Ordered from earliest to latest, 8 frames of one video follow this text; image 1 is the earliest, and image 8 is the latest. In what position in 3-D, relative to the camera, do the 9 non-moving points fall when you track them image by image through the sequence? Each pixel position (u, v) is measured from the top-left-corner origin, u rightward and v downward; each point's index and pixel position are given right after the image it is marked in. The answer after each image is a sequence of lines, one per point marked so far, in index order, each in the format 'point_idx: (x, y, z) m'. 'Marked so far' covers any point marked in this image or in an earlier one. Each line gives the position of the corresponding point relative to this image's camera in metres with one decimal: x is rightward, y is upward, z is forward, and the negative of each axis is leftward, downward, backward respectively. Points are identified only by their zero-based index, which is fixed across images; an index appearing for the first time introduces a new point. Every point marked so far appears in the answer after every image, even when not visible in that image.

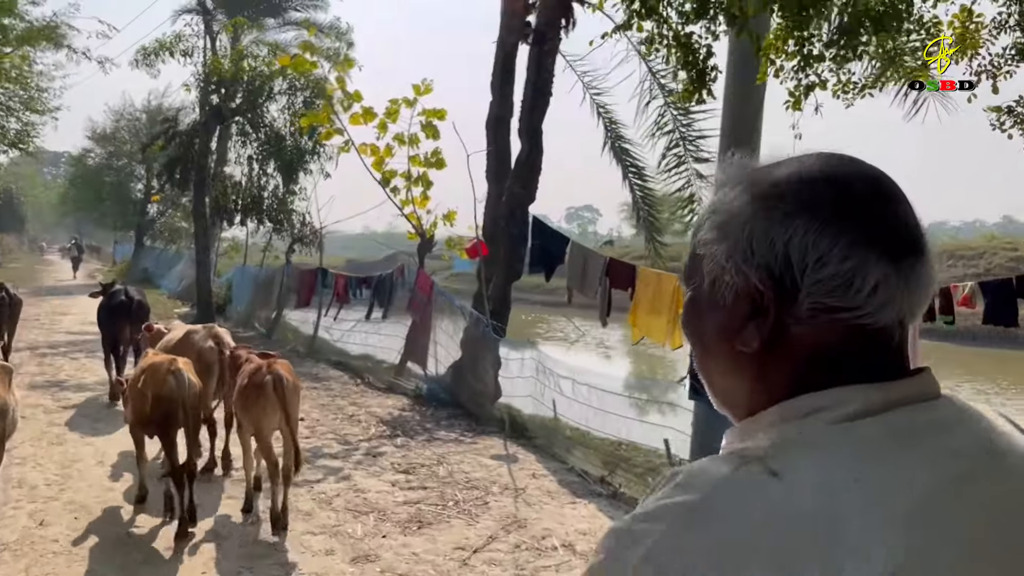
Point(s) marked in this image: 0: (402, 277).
0: (-1.4, +0.1, +10.8) m
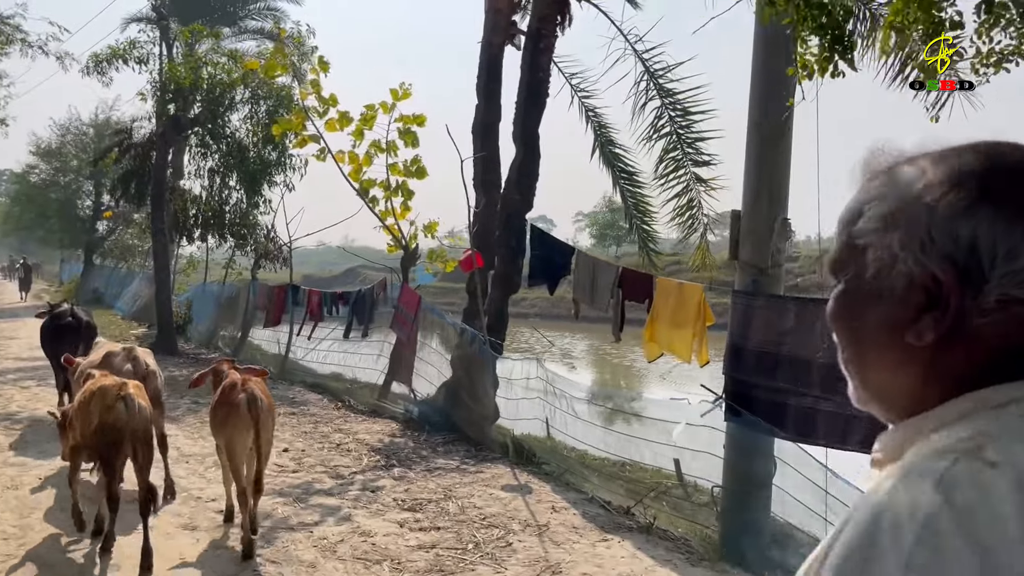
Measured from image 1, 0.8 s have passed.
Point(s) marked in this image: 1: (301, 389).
0: (-1.6, -0.1, +10.1) m
1: (-2.7, -1.3, +11.0) m
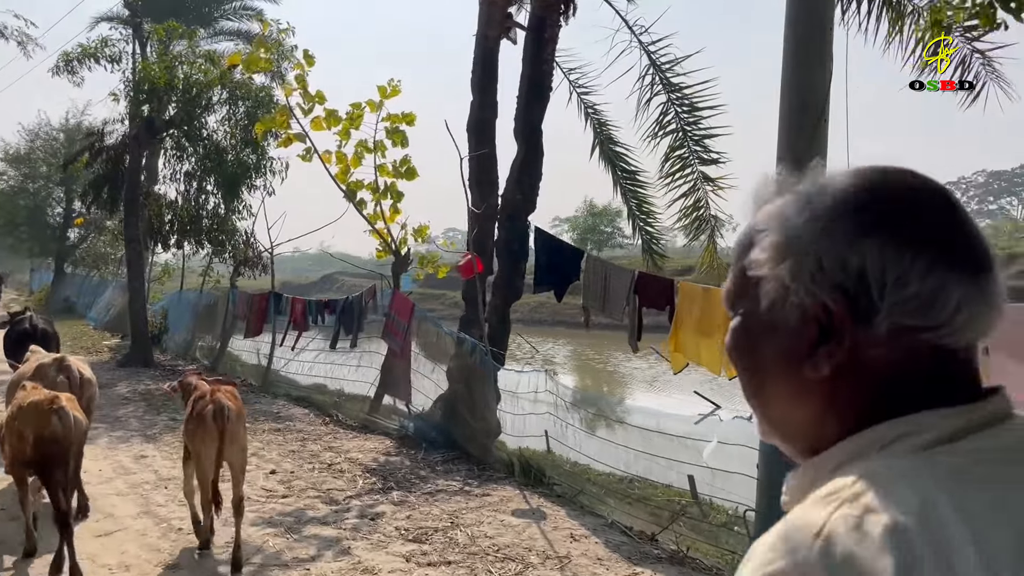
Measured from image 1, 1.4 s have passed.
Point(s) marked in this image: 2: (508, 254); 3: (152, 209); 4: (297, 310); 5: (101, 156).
0: (-1.6, -0.1, +9.6) m
1: (-2.8, -1.4, +10.5) m
2: (0.0, +0.3, +7.5) m
3: (-6.4, +1.4, +15.2) m
4: (-2.8, -0.3, +11.2) m
5: (-7.2, +2.3, +14.9) m
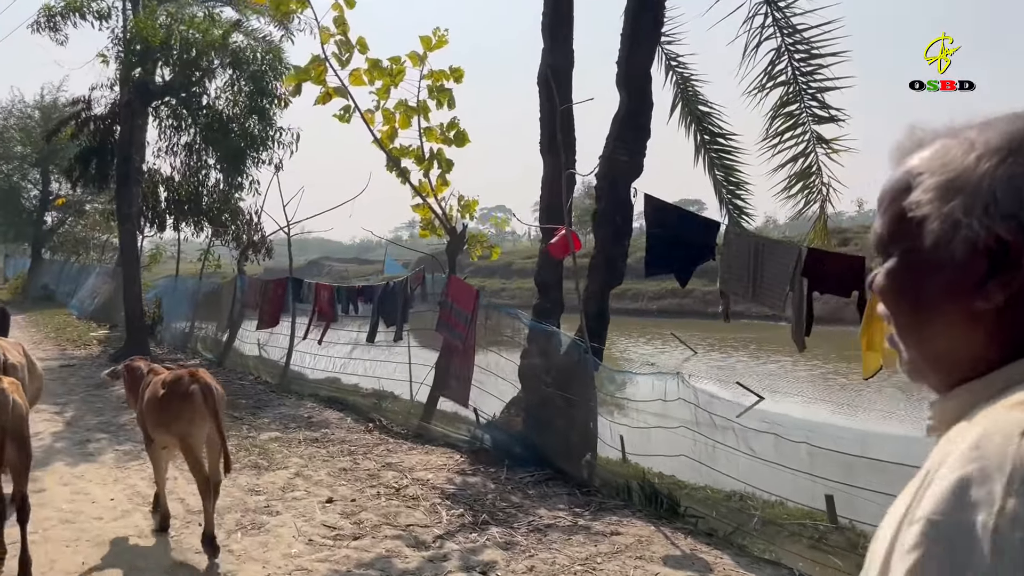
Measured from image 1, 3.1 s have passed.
0: (-0.9, 0.0, +8.2) m
1: (-2.1, -1.3, +9.1) m
2: (+0.7, +0.4, +6.1) m
3: (-5.9, +1.7, +13.6) m
4: (-2.2, -0.1, +9.8) m
5: (-6.7, +2.5, +13.3) m
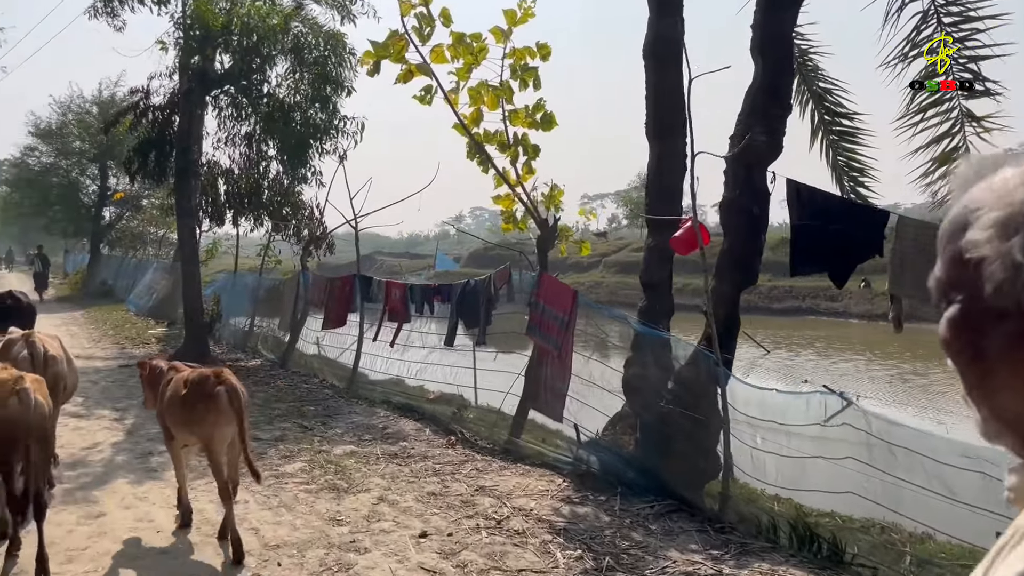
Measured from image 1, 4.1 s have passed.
0: (-0.1, 0.0, +7.4) m
1: (-1.2, -1.2, +8.4) m
2: (+1.4, +0.4, +5.3) m
3: (-4.7, +1.7, +13.1) m
4: (-1.3, -0.1, +9.1) m
5: (-5.6, +2.6, +12.8) m
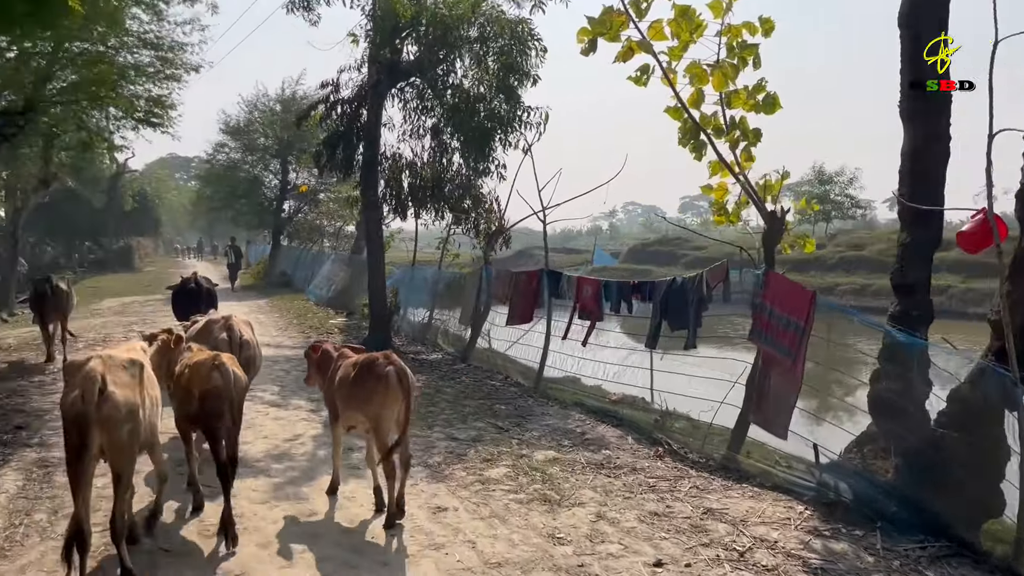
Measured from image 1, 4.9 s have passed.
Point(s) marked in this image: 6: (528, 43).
0: (+1.7, 0.0, +6.8) m
1: (+0.7, -1.2, +7.9) m
2: (+2.8, +0.4, +4.4) m
3: (-1.9, +1.8, +13.2) m
4: (+0.8, -0.1, +8.6) m
5: (-2.7, +2.7, +13.0) m
6: (+0.2, +3.5, +12.3) m
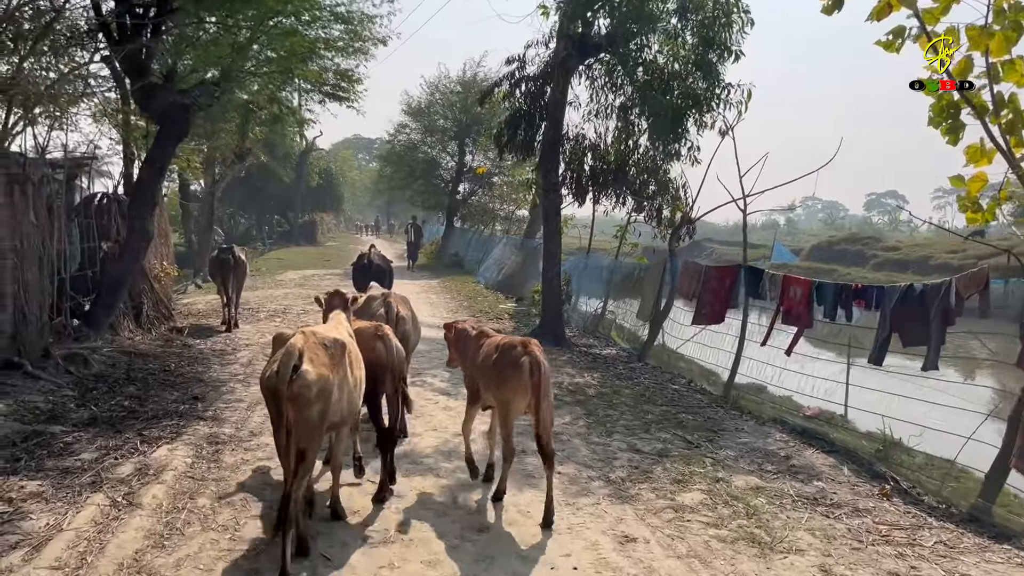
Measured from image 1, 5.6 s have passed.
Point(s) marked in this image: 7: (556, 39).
0: (+3.1, 0.0, +5.6) m
1: (+2.2, -1.2, +6.9) m
2: (+3.7, +0.2, +3.0) m
3: (+0.9, +2.0, +12.5) m
4: (+2.5, -0.1, +7.5) m
5: (+0.1, +2.9, +12.5) m
6: (+2.9, +3.6, +11.2) m
7: (+0.6, +3.4, +11.6) m
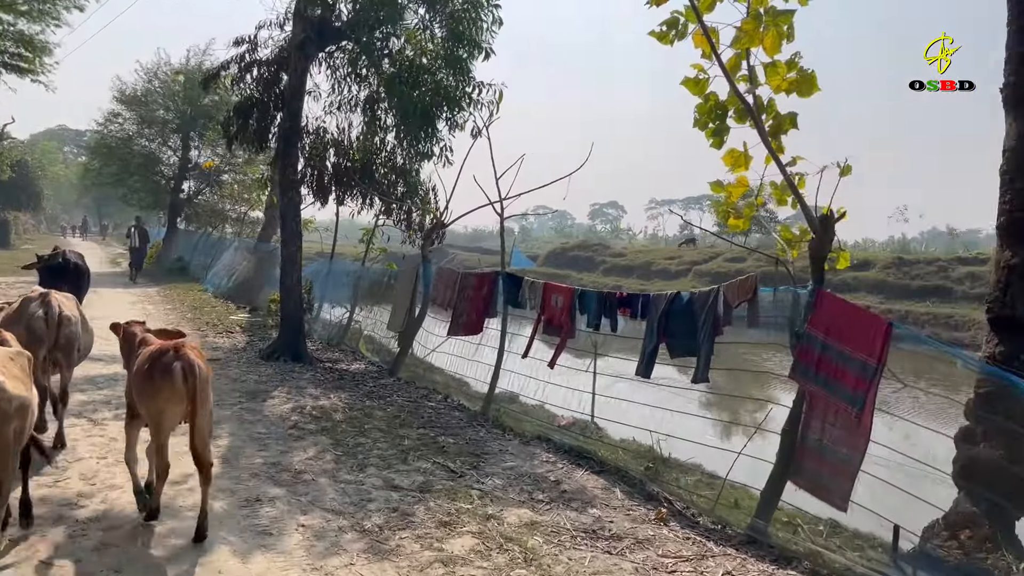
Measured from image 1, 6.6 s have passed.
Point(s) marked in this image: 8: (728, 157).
0: (+1.5, -0.1, +5.4) m
1: (+0.3, -1.3, +6.4) m
2: (+2.8, +0.2, +3.1) m
3: (-2.7, +1.9, +11.4) m
4: (+0.4, -0.2, +7.1) m
5: (-3.5, +2.8, +11.1) m
6: (-0.4, +3.5, +10.7) m
7: (-2.7, +3.3, +10.4) m
8: (+1.5, +0.9, +5.9) m
